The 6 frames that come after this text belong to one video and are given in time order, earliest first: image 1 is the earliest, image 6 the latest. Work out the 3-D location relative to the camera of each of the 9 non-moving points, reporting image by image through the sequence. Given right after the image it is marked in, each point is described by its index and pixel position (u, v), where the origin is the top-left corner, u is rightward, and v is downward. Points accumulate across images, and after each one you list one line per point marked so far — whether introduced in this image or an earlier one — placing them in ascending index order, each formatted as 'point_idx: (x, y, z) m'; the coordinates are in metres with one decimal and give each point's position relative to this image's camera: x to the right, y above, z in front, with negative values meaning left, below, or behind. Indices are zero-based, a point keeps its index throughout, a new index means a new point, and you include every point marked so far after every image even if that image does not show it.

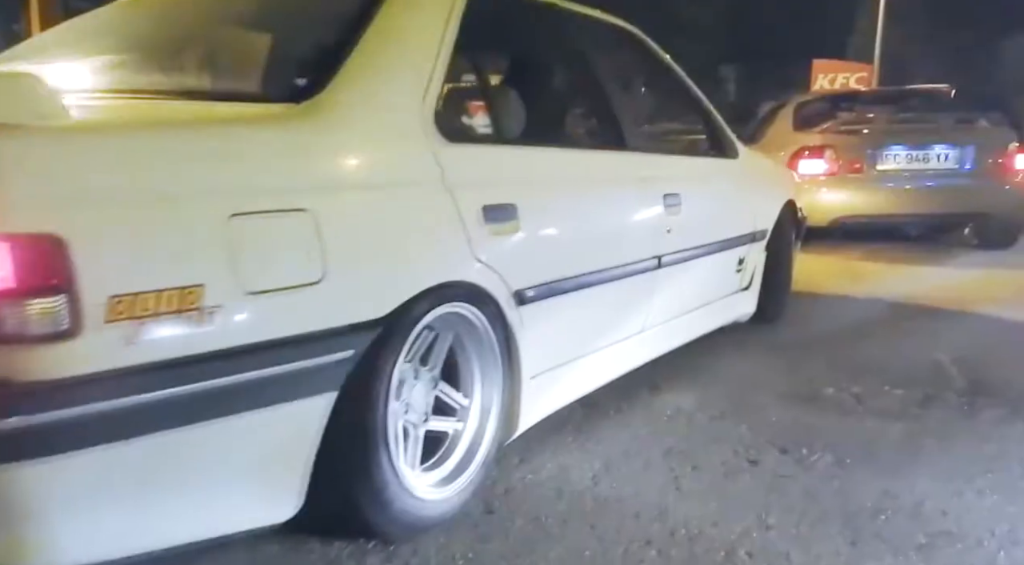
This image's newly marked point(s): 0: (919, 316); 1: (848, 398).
0: (+2.2, -0.2, +4.4) m
1: (+1.3, -0.4, +3.1) m
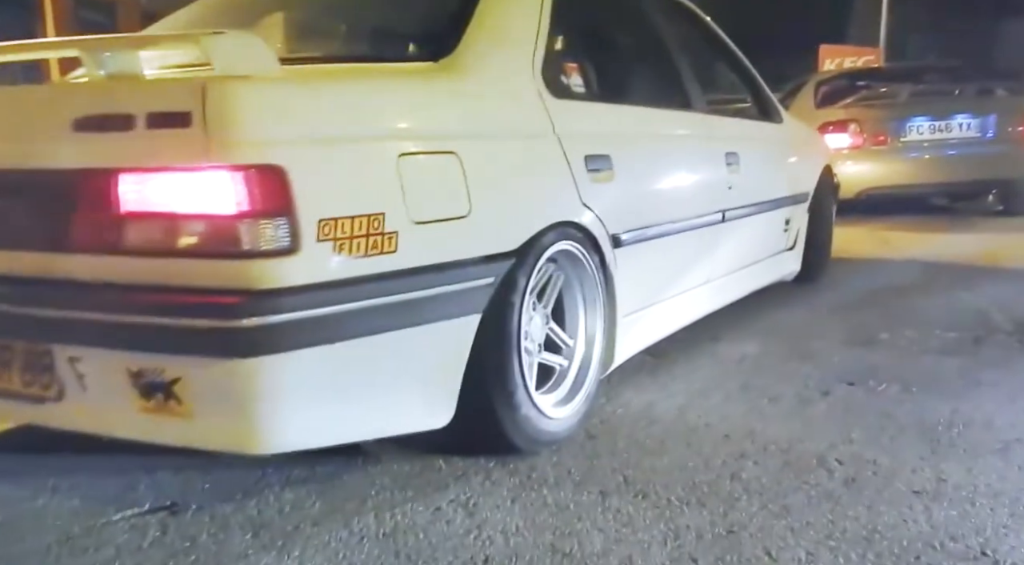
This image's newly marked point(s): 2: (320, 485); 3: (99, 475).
0: (+2.5, 0.0, +4.7) m
1: (+1.6, -0.2, +3.3) m
2: (-0.5, -0.5, +2.1) m
3: (-1.1, -0.5, +2.2) m
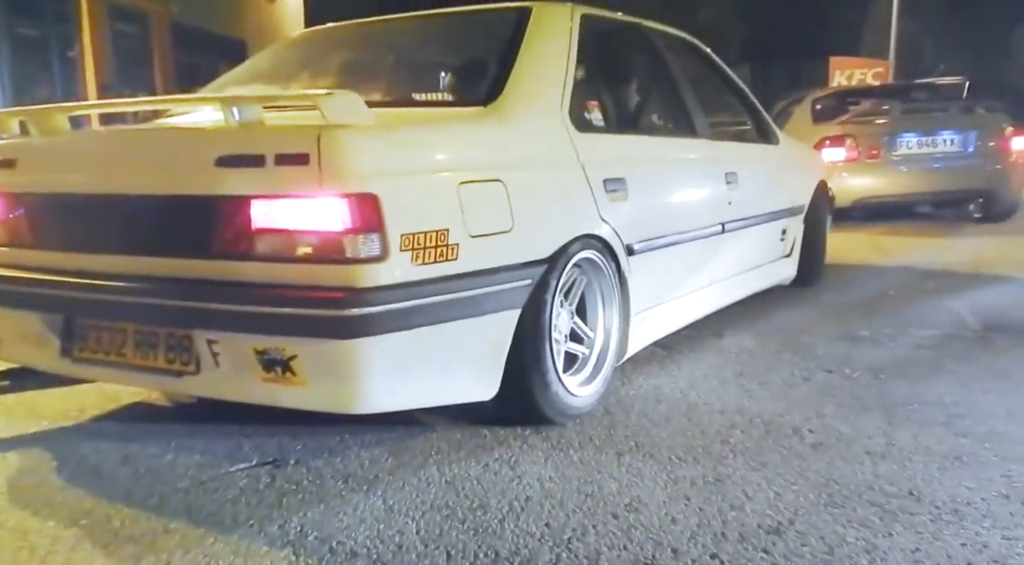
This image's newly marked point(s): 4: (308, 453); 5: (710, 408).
0: (+2.6, 0.0, +5.1) m
1: (+1.7, -0.3, +3.8) m
2: (-0.4, -0.5, +2.7) m
3: (-1.0, -0.5, +2.7) m
4: (-0.7, -0.5, +2.6) m
5: (+0.7, -0.4, +2.9) m
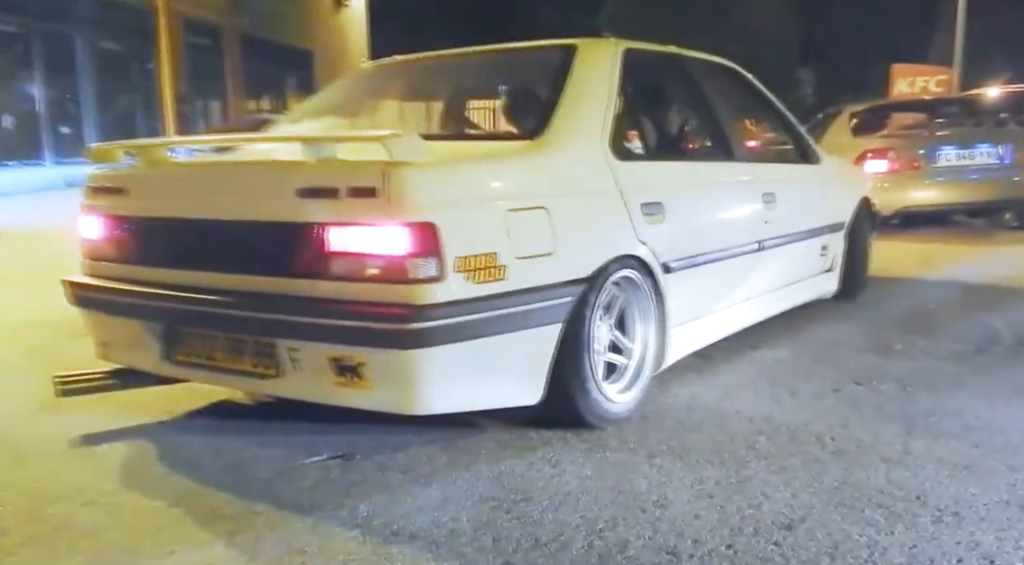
0: (+3.0, -0.1, +5.2) m
1: (+1.9, -0.3, +3.9) m
2: (-0.2, -0.6, +3.0) m
3: (-0.9, -0.6, +3.1) m
4: (-0.5, -0.6, +2.9) m
5: (+0.9, -0.5, +3.2) m
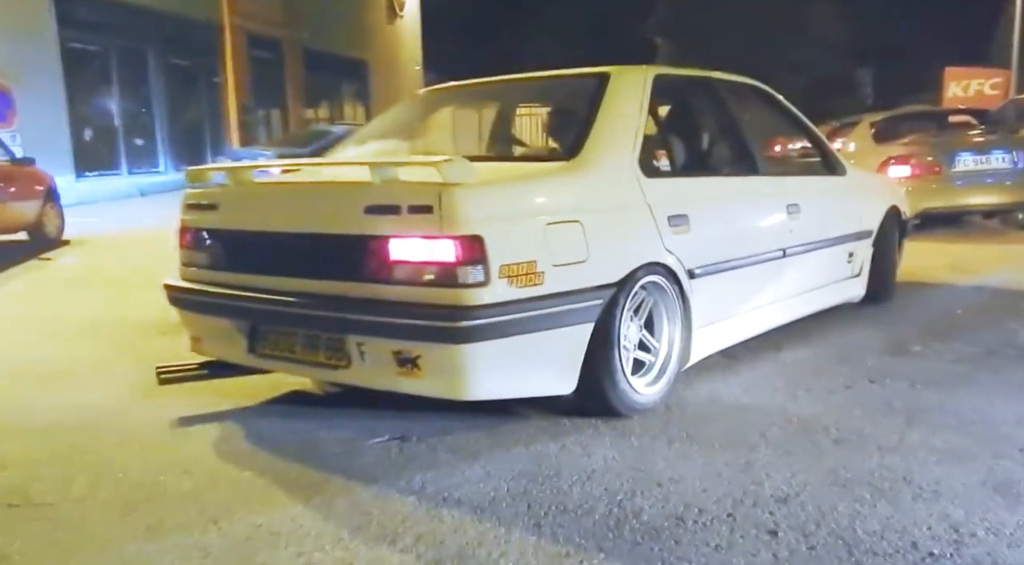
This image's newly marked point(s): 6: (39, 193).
0: (+3.2, -0.1, +5.4) m
1: (+2.1, -0.4, +4.2) m
2: (-0.1, -0.6, +3.4) m
3: (-0.7, -0.6, +3.5) m
4: (-0.3, -0.6, +3.3) m
5: (+1.0, -0.5, +3.5) m
6: (-5.5, +1.0, +9.6) m
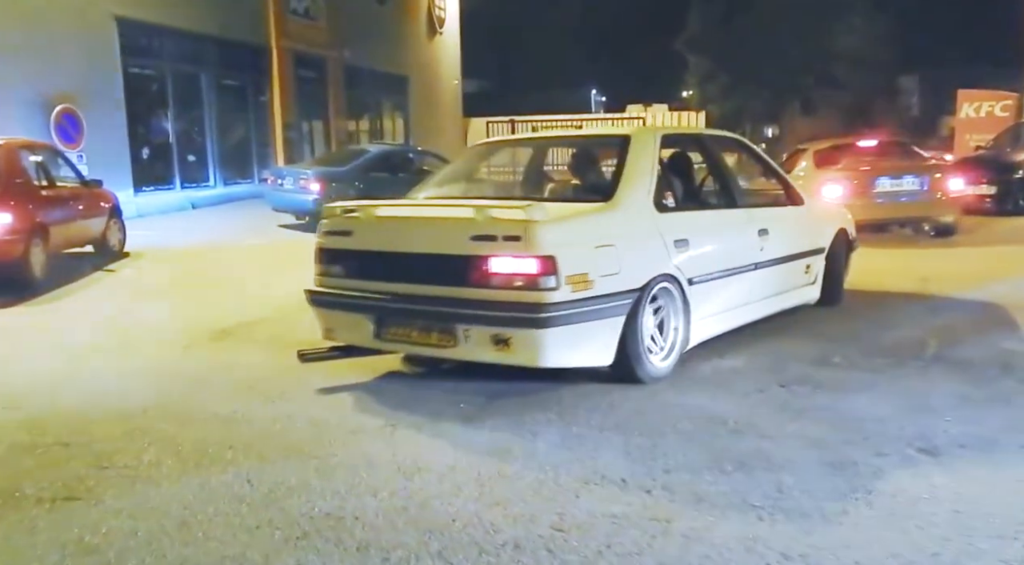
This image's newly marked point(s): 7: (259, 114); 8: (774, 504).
0: (+3.2, -0.3, +6.1) m
1: (+2.0, -0.5, +5.0) m
2: (-0.2, -0.7, +4.3) m
3: (-0.8, -0.7, +4.5) m
4: (-0.5, -0.7, +4.3) m
5: (+0.9, -0.6, +4.3) m
6: (-5.3, +0.9, +10.7) m
7: (-6.1, +4.0, +19.7) m
8: (+0.9, -0.8, +3.0) m
